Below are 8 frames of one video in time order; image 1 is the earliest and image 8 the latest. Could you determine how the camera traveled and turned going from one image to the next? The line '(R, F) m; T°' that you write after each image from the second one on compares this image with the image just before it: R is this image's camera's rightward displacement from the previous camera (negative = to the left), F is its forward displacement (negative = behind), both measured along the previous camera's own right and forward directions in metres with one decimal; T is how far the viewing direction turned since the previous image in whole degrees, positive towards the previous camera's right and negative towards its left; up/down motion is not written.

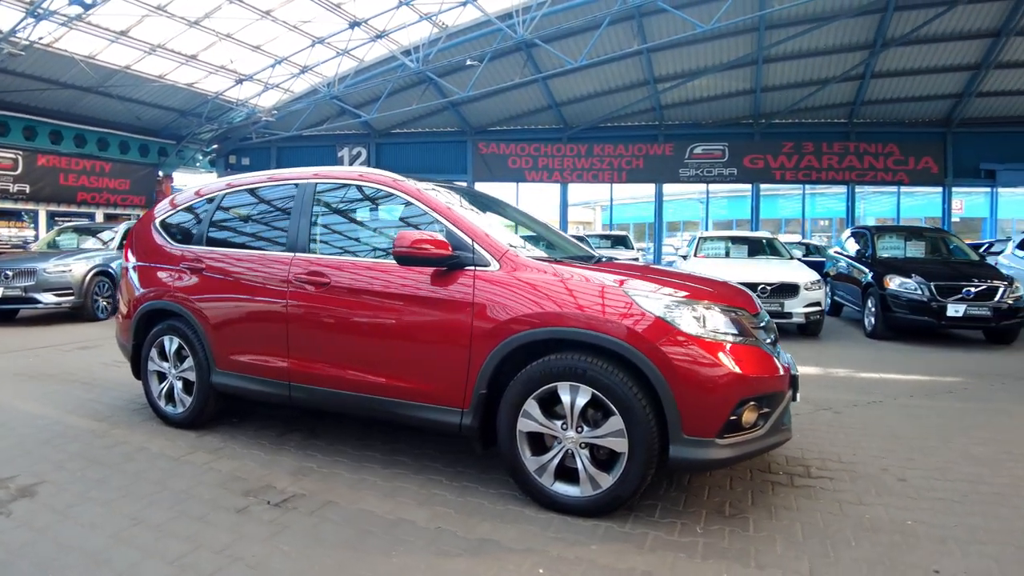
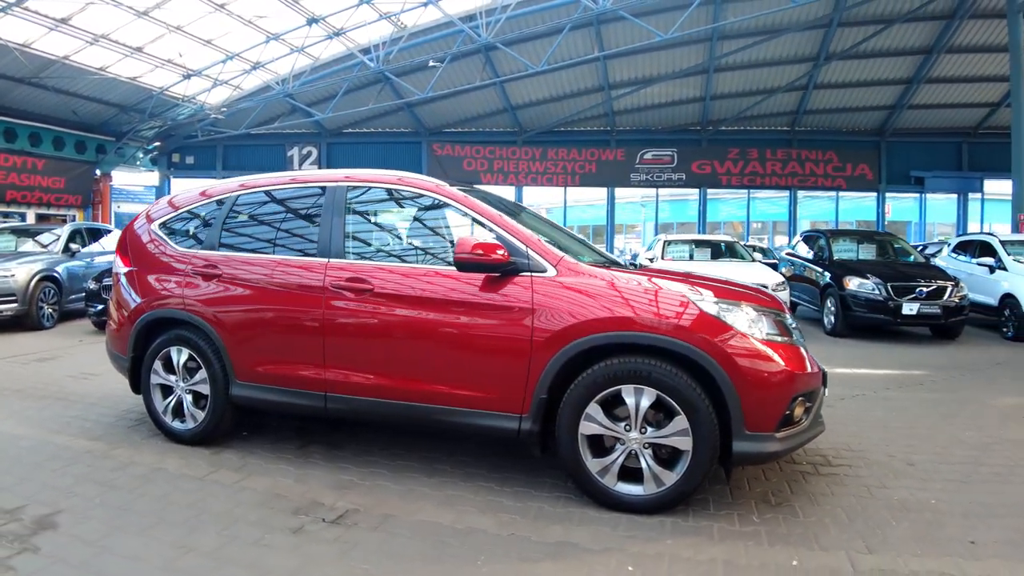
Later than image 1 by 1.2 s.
(-0.7, 0.0) m; +7°
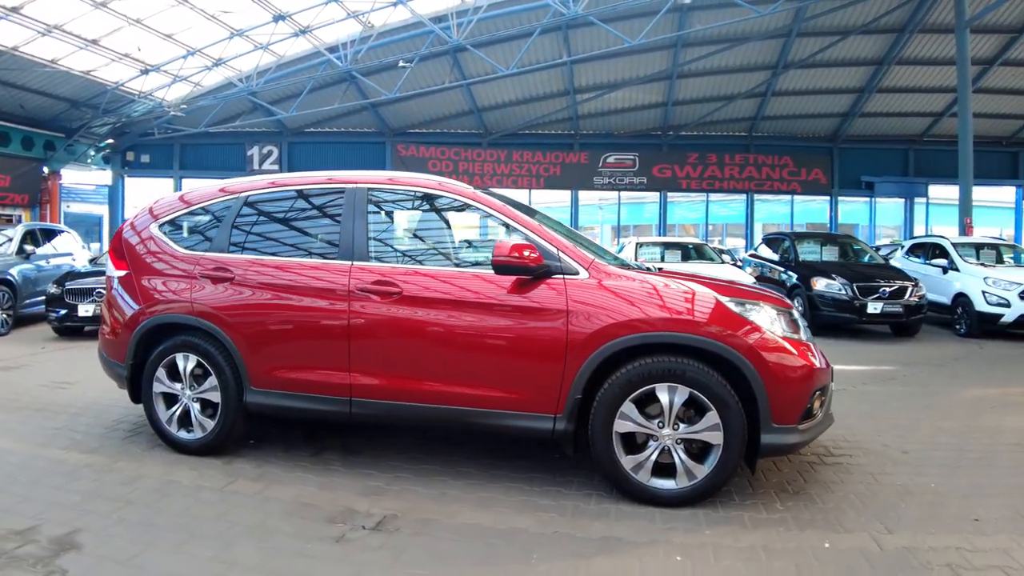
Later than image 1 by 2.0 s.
(-0.5, 0.0) m; +5°
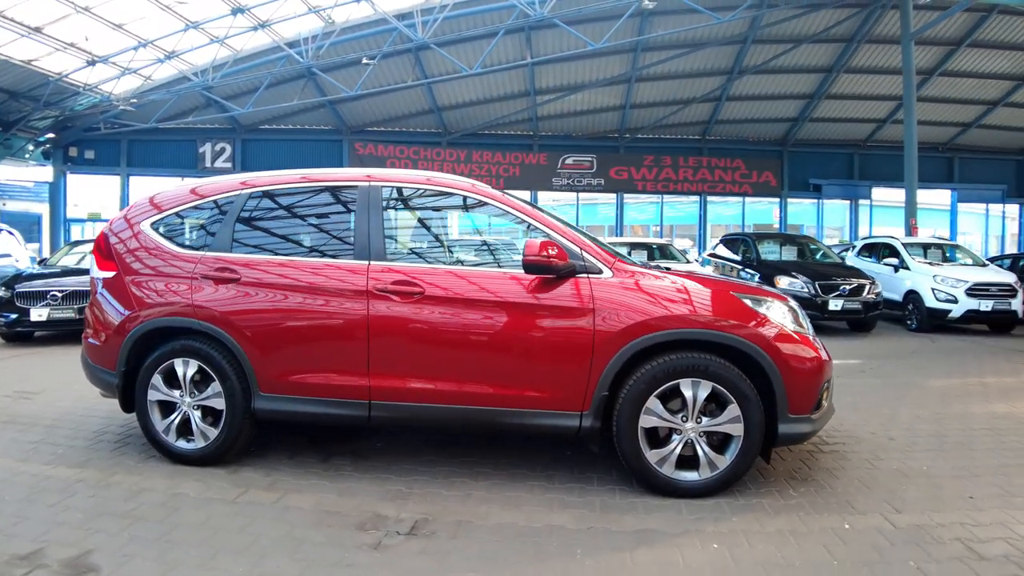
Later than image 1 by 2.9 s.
(-0.5, 0.0) m; +5°
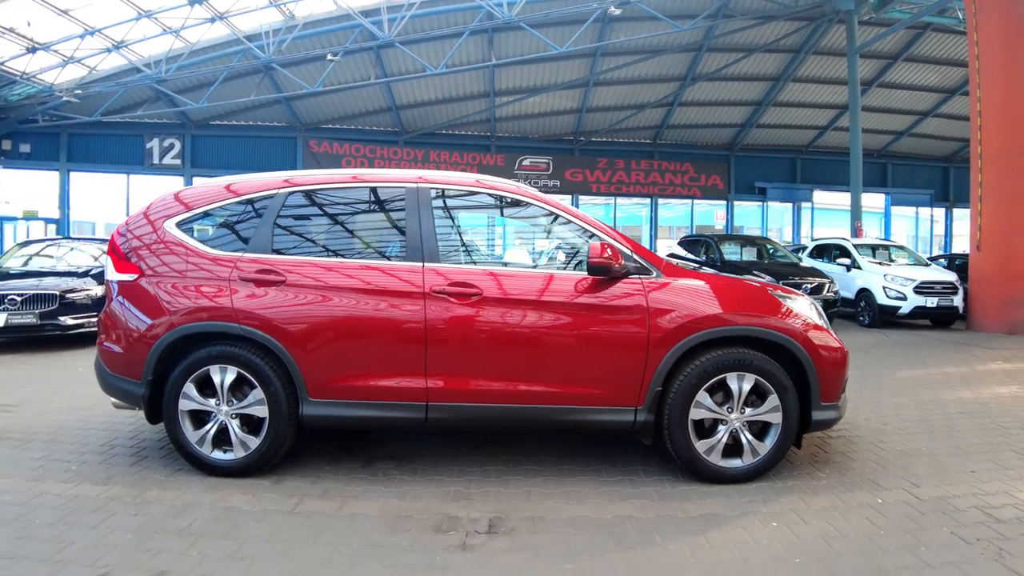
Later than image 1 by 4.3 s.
(-0.8, 0.0) m; +7°
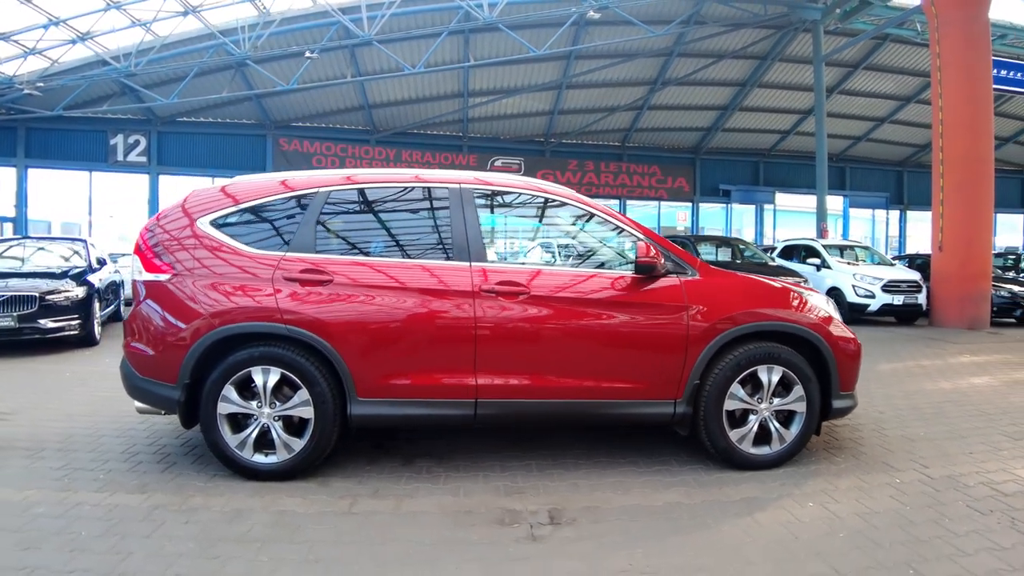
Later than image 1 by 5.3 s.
(-0.6, -0.1) m; +5°
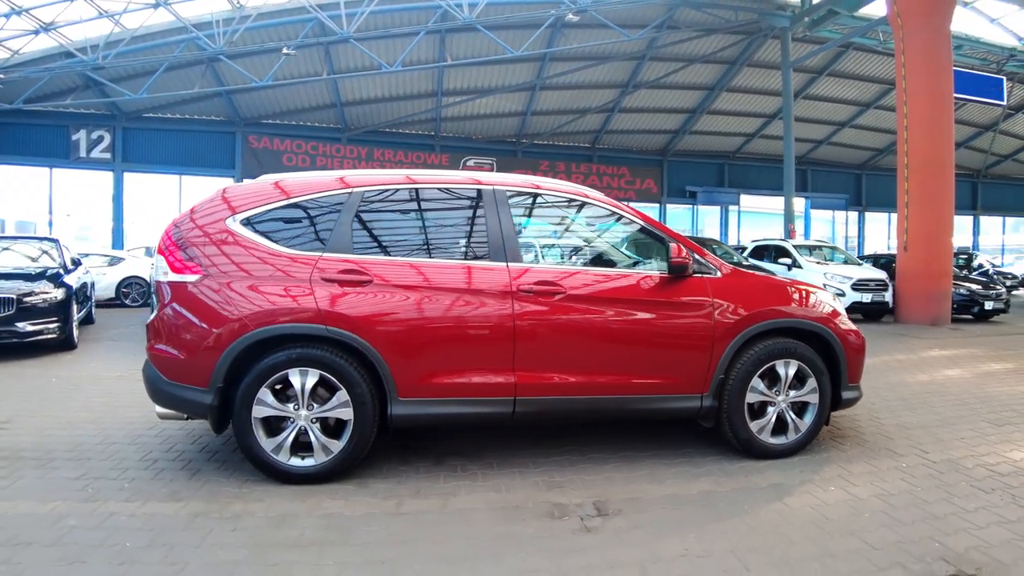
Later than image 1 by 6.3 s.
(-0.5, -0.1) m; +4°
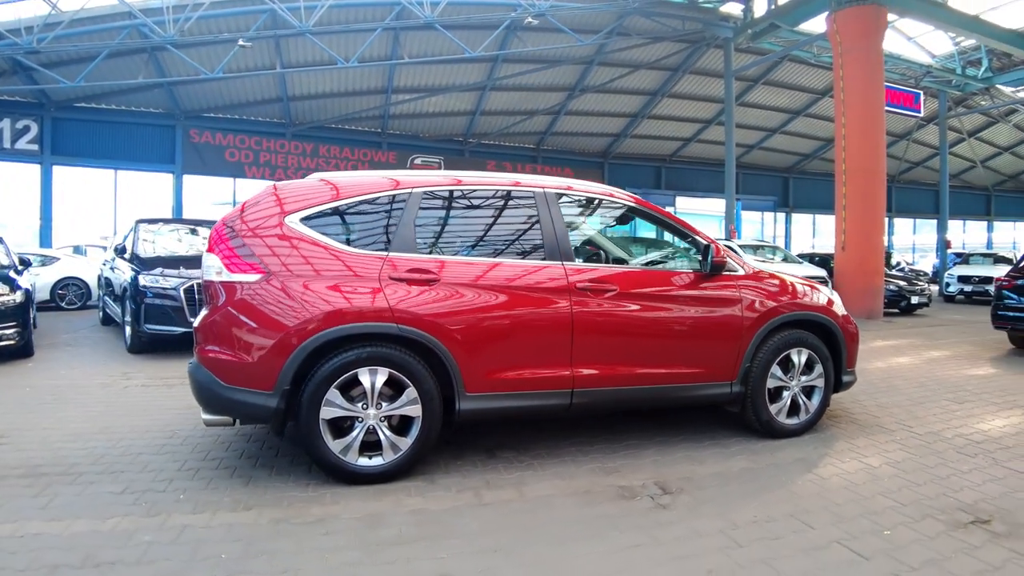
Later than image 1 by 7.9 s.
(-0.9, -0.1) m; +8°
